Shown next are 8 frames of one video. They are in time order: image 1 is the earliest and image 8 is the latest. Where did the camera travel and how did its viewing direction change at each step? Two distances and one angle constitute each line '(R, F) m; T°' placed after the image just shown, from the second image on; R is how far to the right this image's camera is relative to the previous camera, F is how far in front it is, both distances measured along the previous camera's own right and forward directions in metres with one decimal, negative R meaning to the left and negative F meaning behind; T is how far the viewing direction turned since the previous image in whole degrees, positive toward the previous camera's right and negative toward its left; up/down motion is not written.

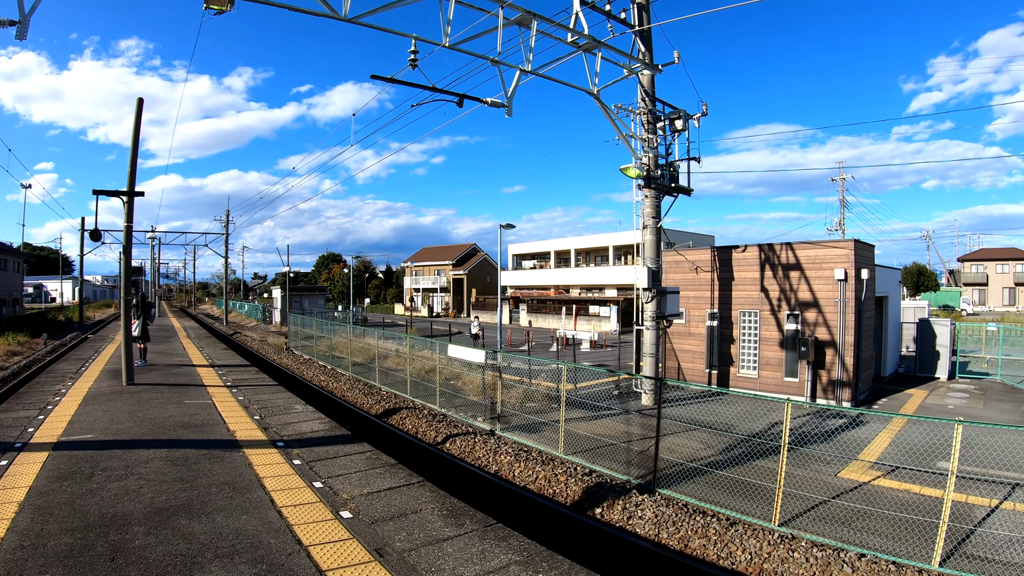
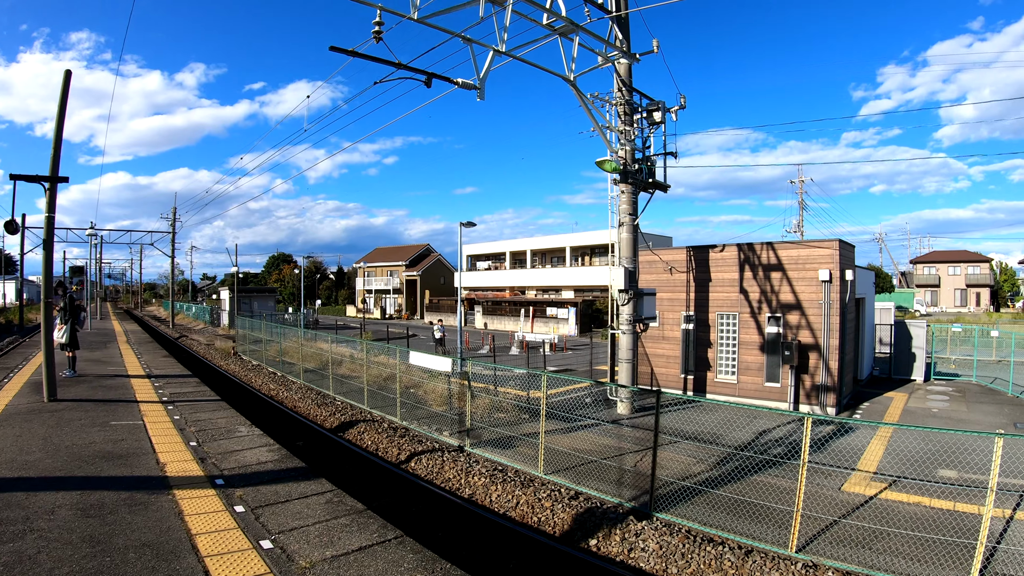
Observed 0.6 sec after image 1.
(-0.2, +0.7) m; +4°
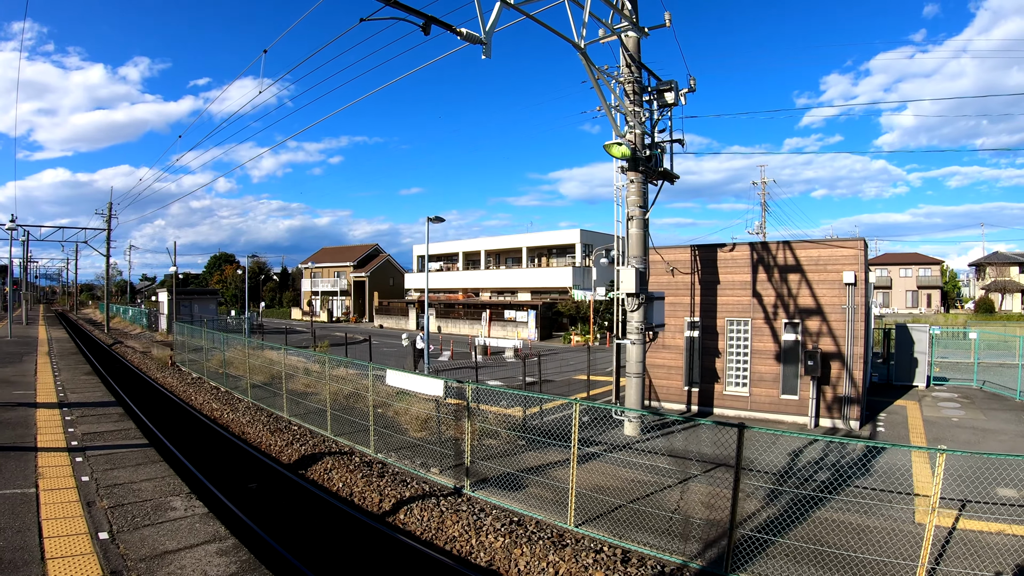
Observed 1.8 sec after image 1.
(-0.7, +1.3) m; +6°
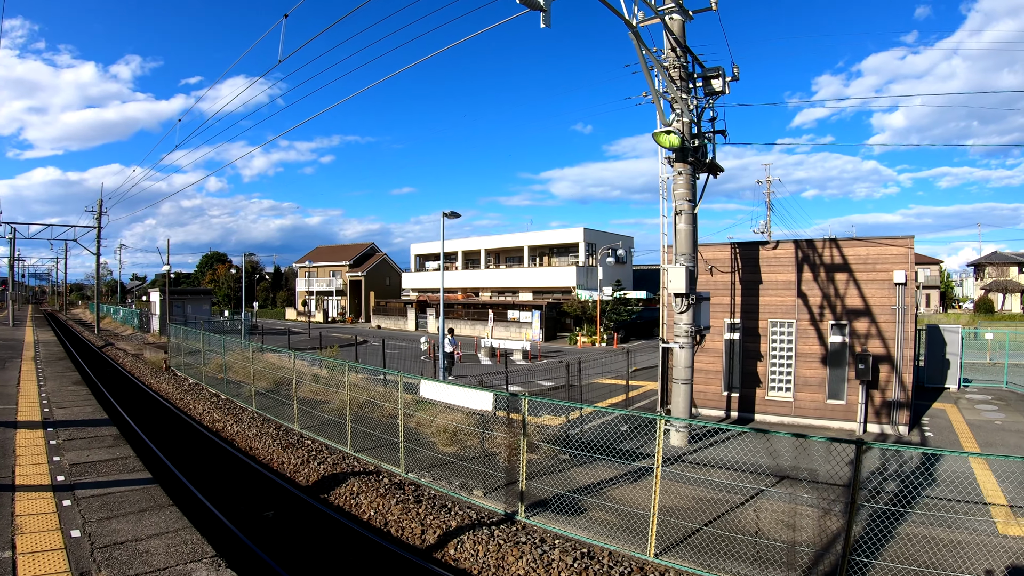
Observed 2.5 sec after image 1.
(-0.6, +0.7) m; +1°
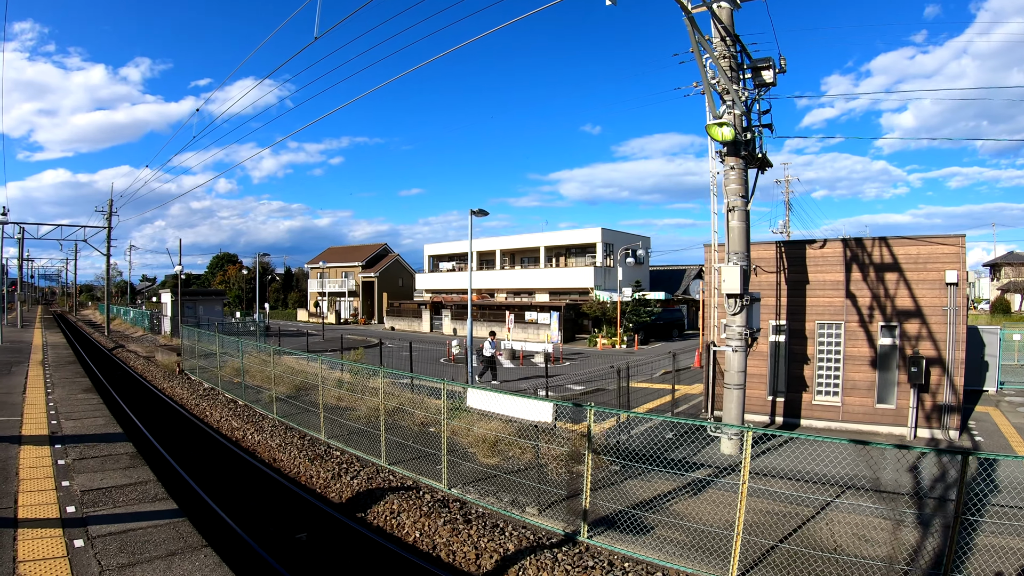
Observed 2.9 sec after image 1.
(-0.5, +0.6) m; -1°
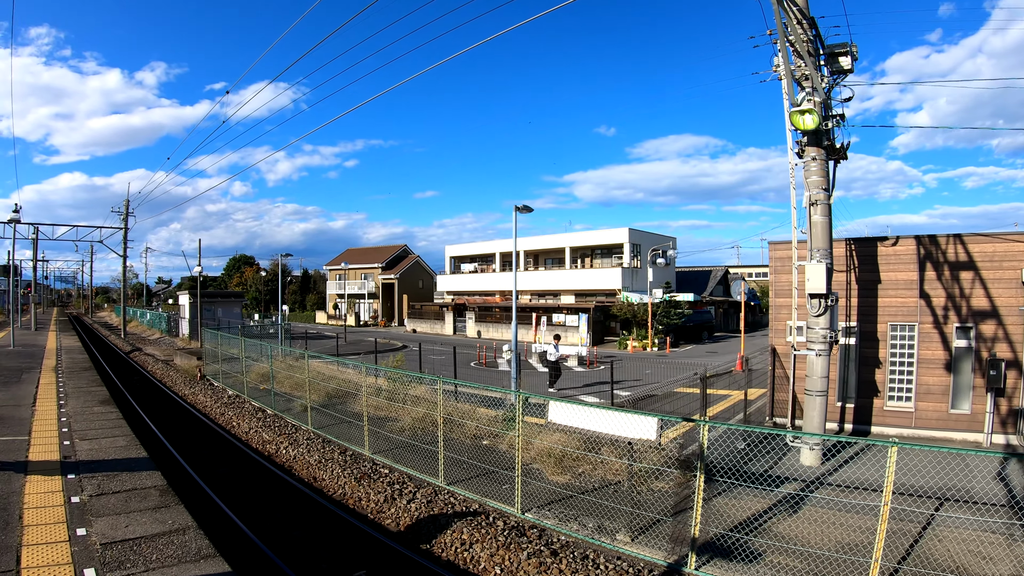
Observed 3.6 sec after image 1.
(-0.7, +0.9) m; -1°
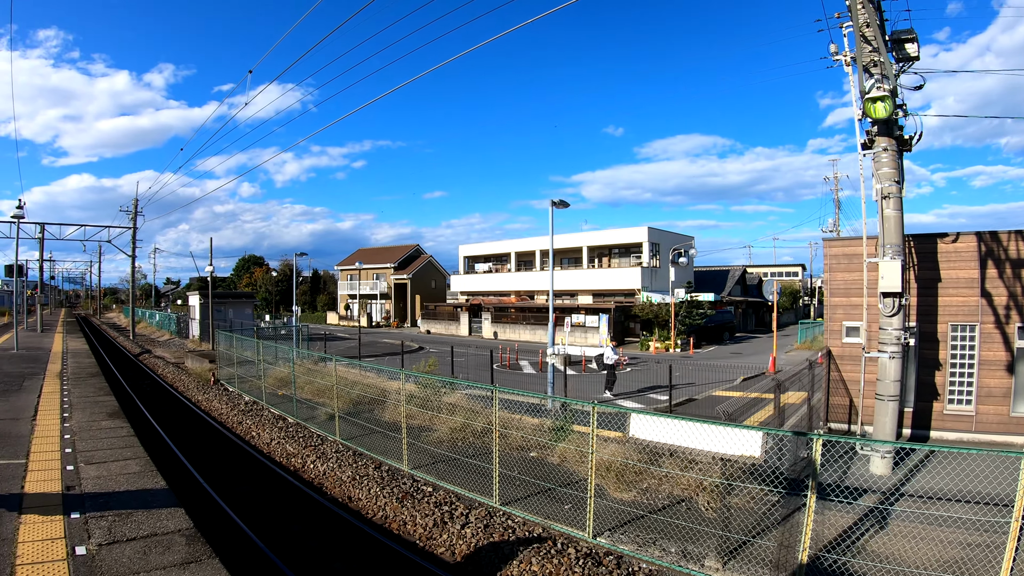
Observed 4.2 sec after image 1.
(-0.6, +0.7) m; -1°
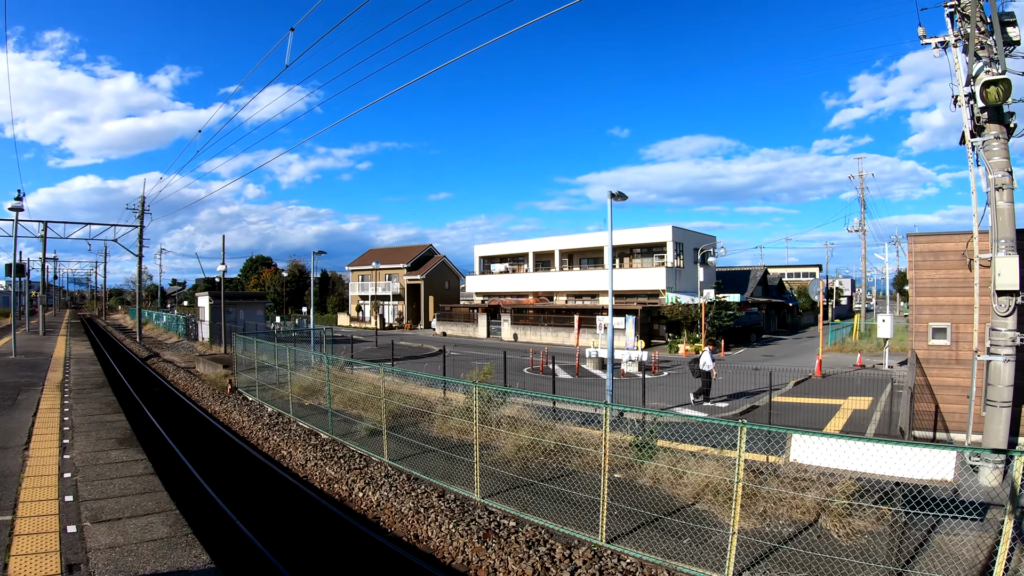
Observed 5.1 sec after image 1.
(-0.9, +1.0) m; 0°
